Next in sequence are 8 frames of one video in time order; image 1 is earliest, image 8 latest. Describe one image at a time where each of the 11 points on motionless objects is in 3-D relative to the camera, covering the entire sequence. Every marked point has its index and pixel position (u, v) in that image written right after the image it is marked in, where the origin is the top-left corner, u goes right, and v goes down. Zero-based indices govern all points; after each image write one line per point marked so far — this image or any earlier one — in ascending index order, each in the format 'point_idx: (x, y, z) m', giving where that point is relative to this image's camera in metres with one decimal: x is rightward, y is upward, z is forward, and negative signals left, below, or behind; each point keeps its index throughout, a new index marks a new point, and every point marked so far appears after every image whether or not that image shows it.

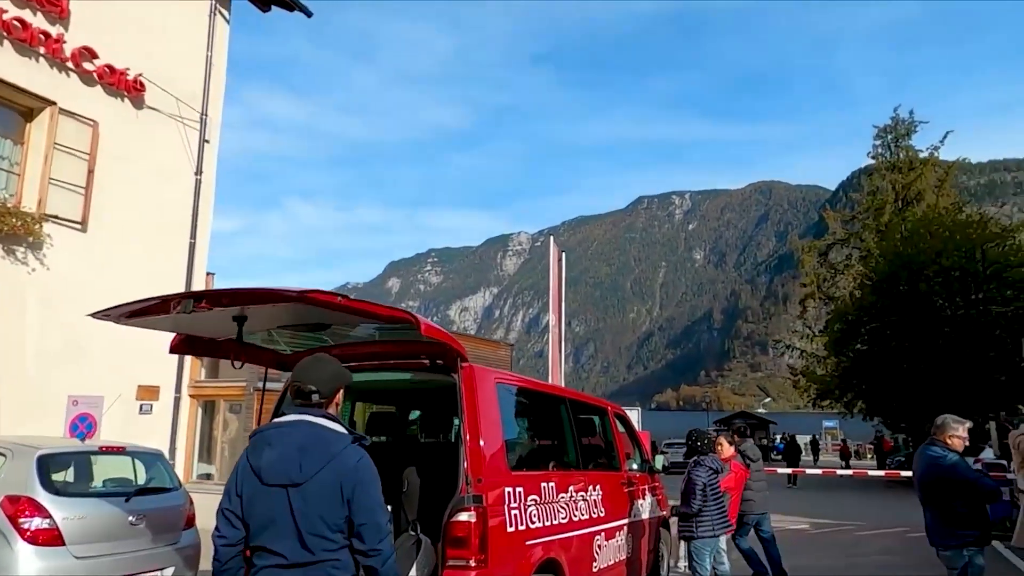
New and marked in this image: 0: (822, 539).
0: (+6.3, -5.1, +17.6) m
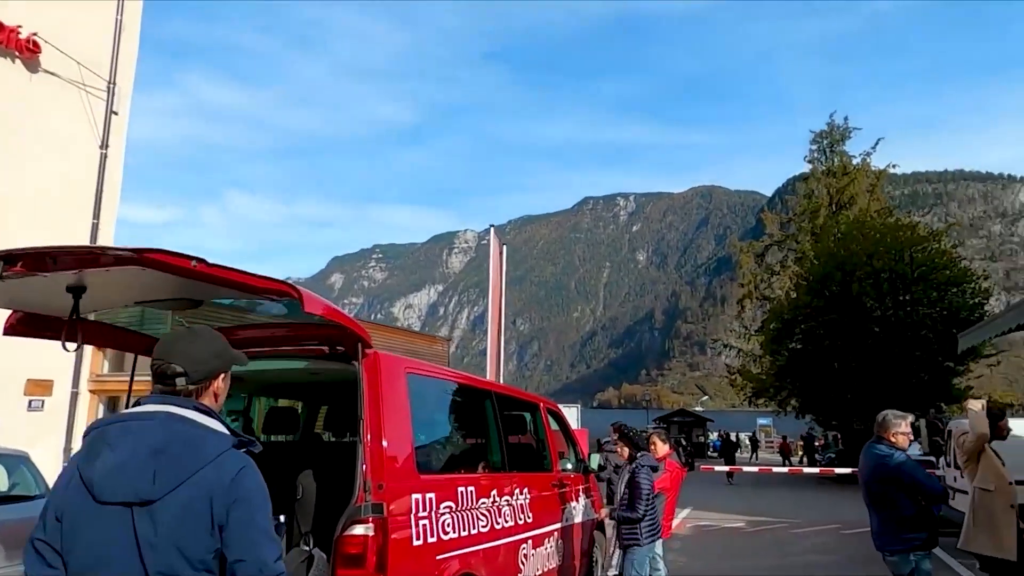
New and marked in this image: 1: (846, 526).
0: (+4.9, -5.1, +17.4) m
1: (+7.4, -5.2, +19.1) m
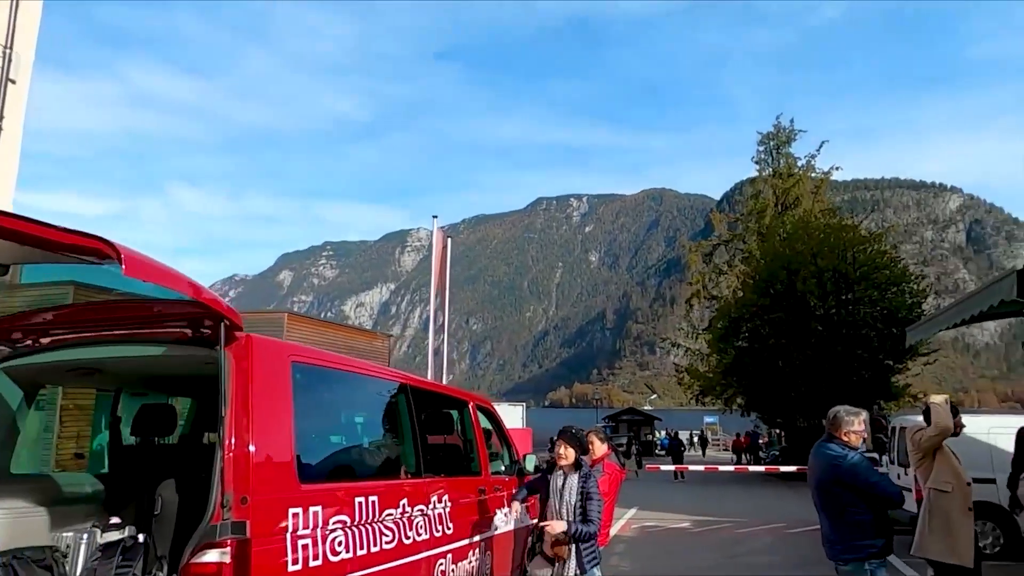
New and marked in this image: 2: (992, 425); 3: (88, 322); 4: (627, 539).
0: (+3.7, -5.0, +17.0) m
1: (+6.1, -5.2, +18.8) m
2: (+7.7, -2.2, +13.9) m
3: (-2.0, -0.2, +4.2) m
4: (+2.2, -5.0, +17.0) m
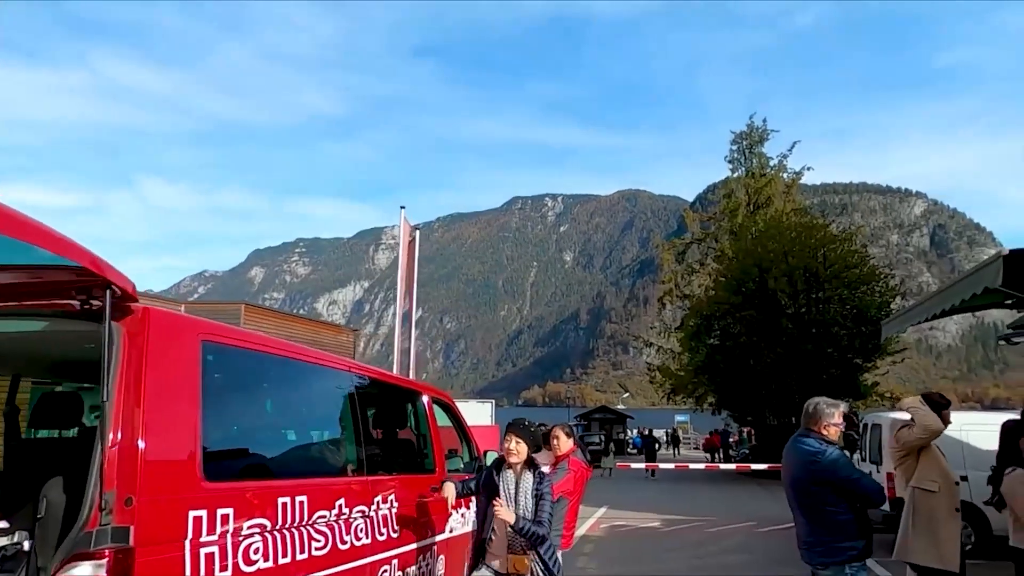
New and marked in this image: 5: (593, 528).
0: (+3.1, -4.9, +16.7) m
1: (+5.4, -5.1, +18.6) m
2: (+7.2, -2.1, +13.7) m
3: (-2.3, 0.0, +3.7) m
4: (+1.6, -4.9, +16.6) m
5: (+1.7, -5.0, +17.9) m
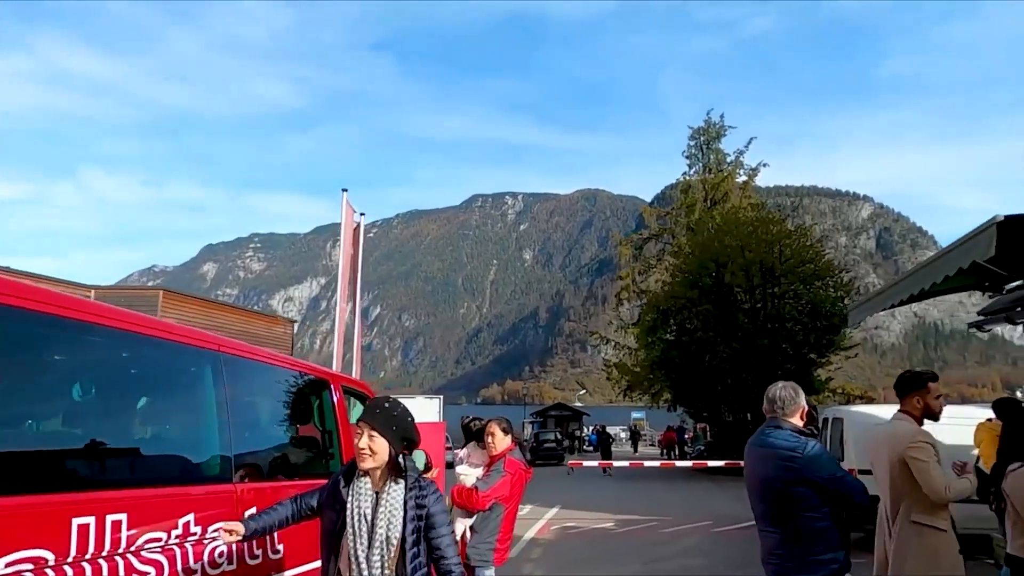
0: (+2.1, -4.7, +15.9) m
1: (+4.3, -4.9, +17.9) m
2: (+6.3, -1.9, +13.1) m
3: (-2.6, +0.1, +2.6) m
4: (+0.6, -4.7, +15.8) m
5: (+0.6, -4.8, +17.0) m
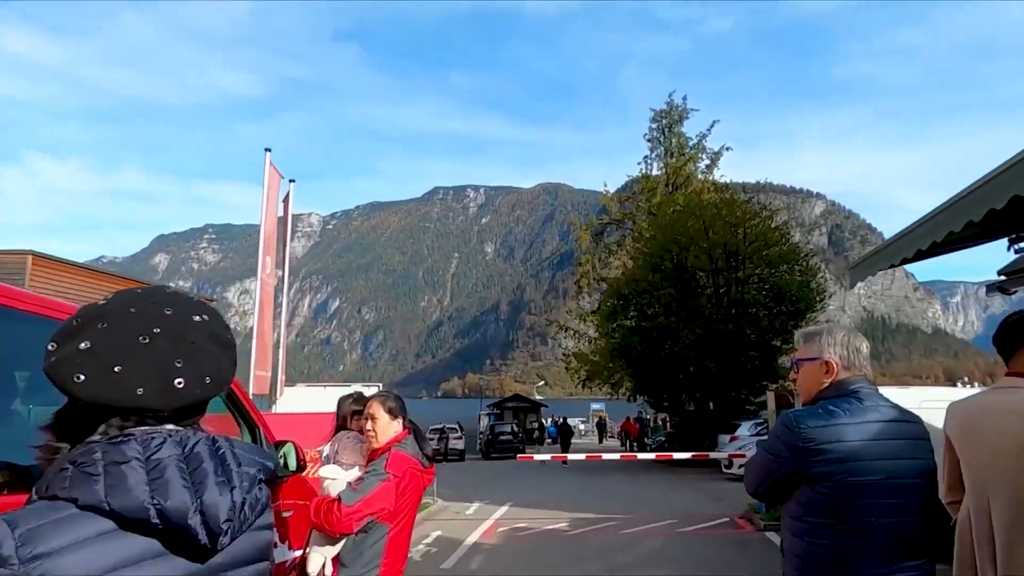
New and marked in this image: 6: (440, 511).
0: (+1.1, -4.2, +14.1) m
1: (+3.2, -4.4, +16.1) m
2: (+5.5, -1.5, +11.4) m
3: (-3.0, +0.5, +0.5) m
4: (-0.4, -4.2, +13.9) m
5: (-0.4, -4.3, +15.1) m
6: (-1.6, -5.1, +19.5) m
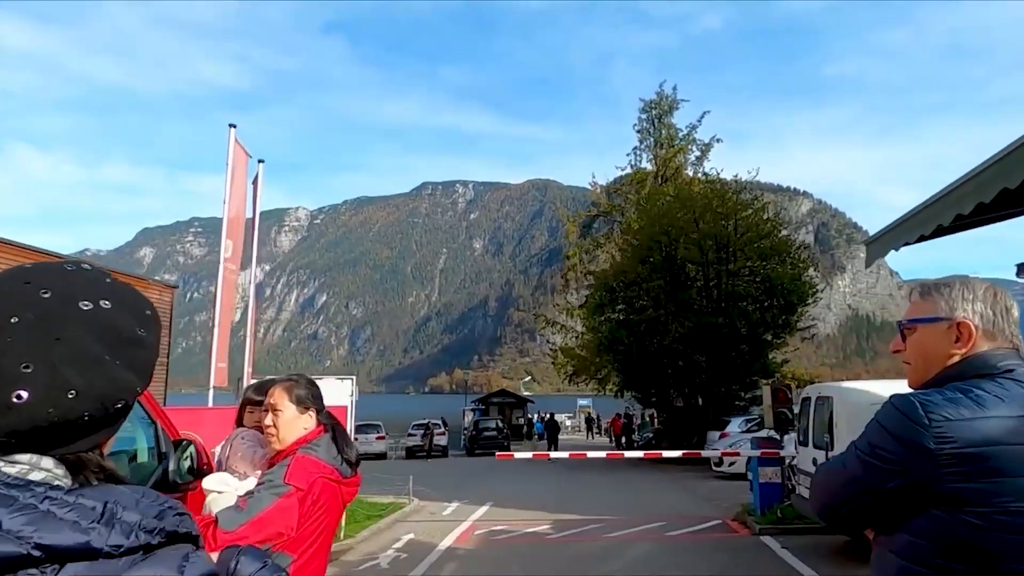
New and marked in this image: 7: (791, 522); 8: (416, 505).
0: (+0.8, -3.9, +13.1) m
1: (+2.8, -4.1, +15.2) m
2: (+5.2, -1.3, +10.5) m
3: (-3.1, +0.7, -0.6) m
4: (-0.7, -4.0, +12.8) m
5: (-0.8, -4.1, +14.1) m
6: (-2.1, -4.8, +18.5) m
7: (+4.2, -3.6, +13.1) m
8: (-2.1, -4.8, +19.0) m
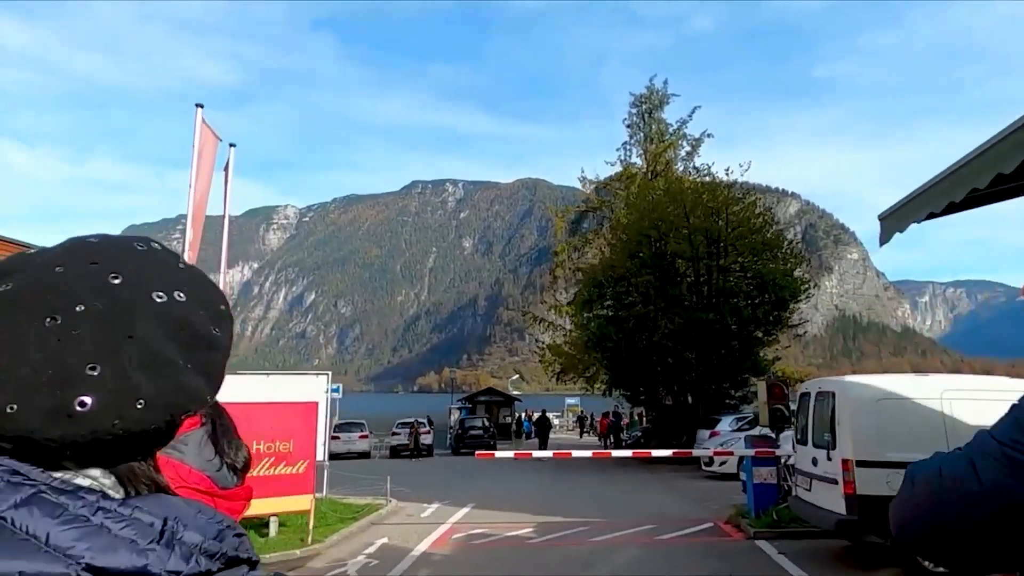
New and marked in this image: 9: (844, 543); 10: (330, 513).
0: (+0.5, -3.8, +12.3) m
1: (+2.5, -4.0, +14.4) m
2: (+4.9, -1.1, +9.7) m
3: (-3.2, +0.9, -1.4) m
4: (-1.0, -3.8, +12.0) m
5: (-1.1, -3.9, +13.3) m
6: (-2.4, -4.6, +17.7) m
7: (+4.0, -3.4, +12.3) m
8: (-2.5, -4.6, +18.2) m
9: (+4.5, -3.4, +11.6) m
10: (-3.5, -4.3, +16.6) m
